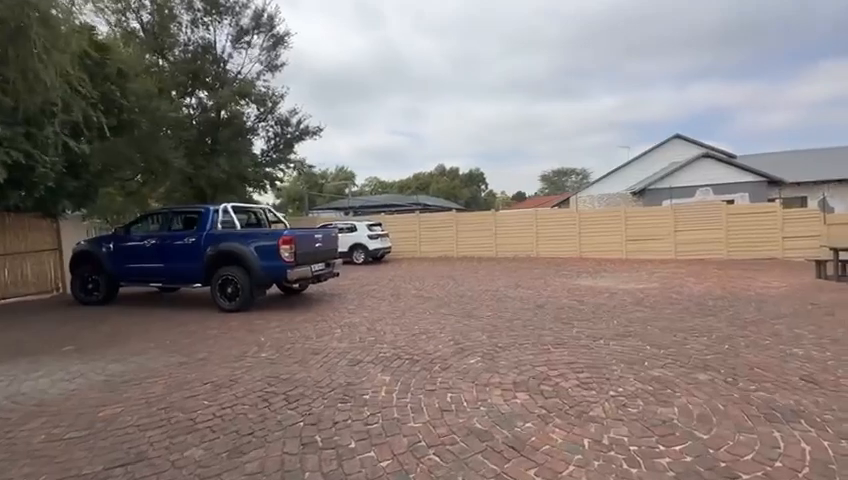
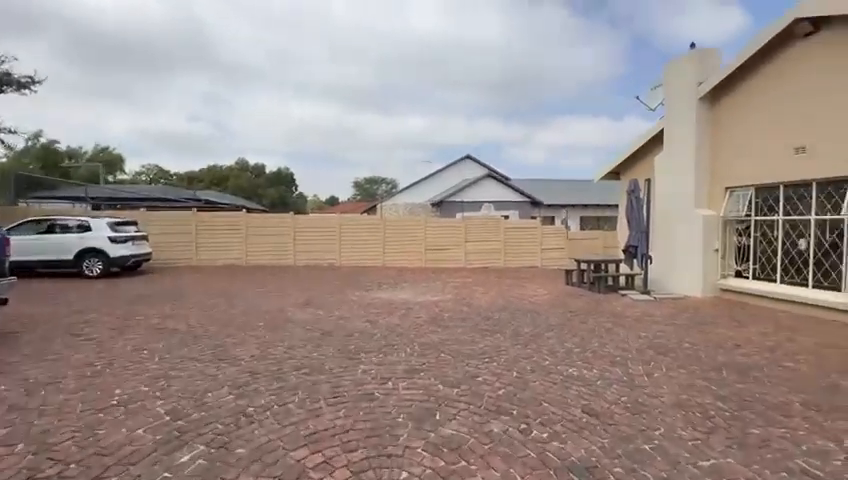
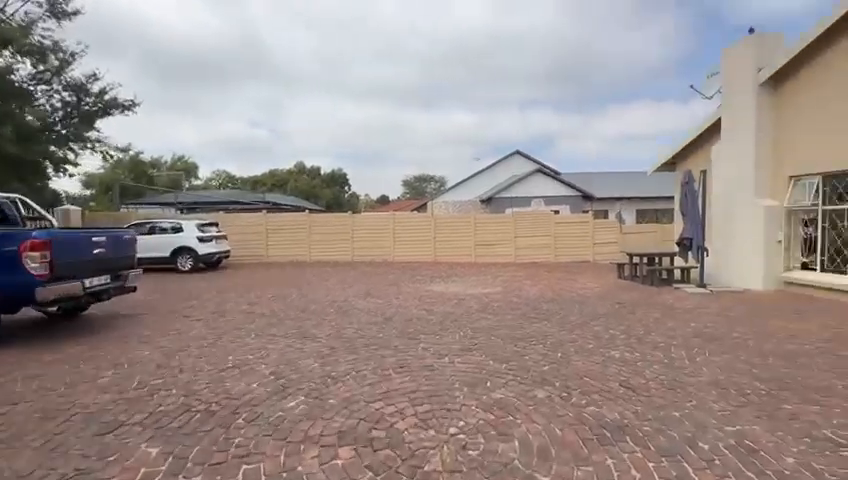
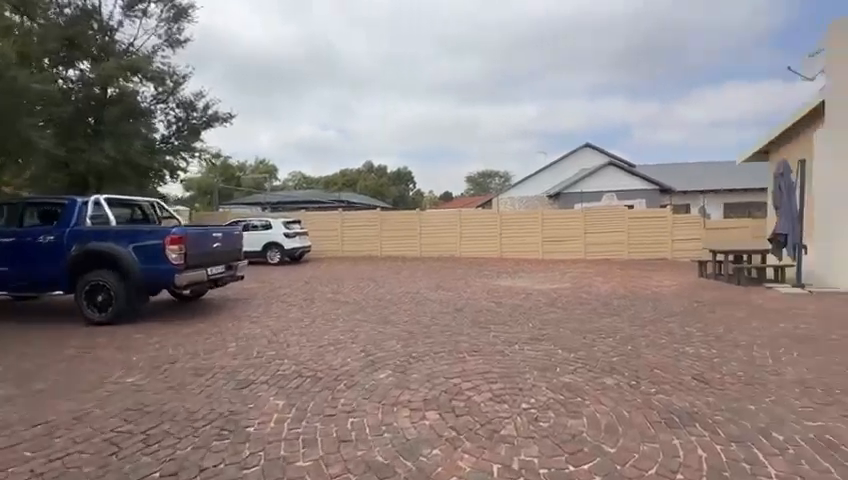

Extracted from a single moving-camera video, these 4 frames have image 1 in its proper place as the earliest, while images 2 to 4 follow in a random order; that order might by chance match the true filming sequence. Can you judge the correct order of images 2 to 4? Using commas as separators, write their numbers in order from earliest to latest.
4, 3, 2
